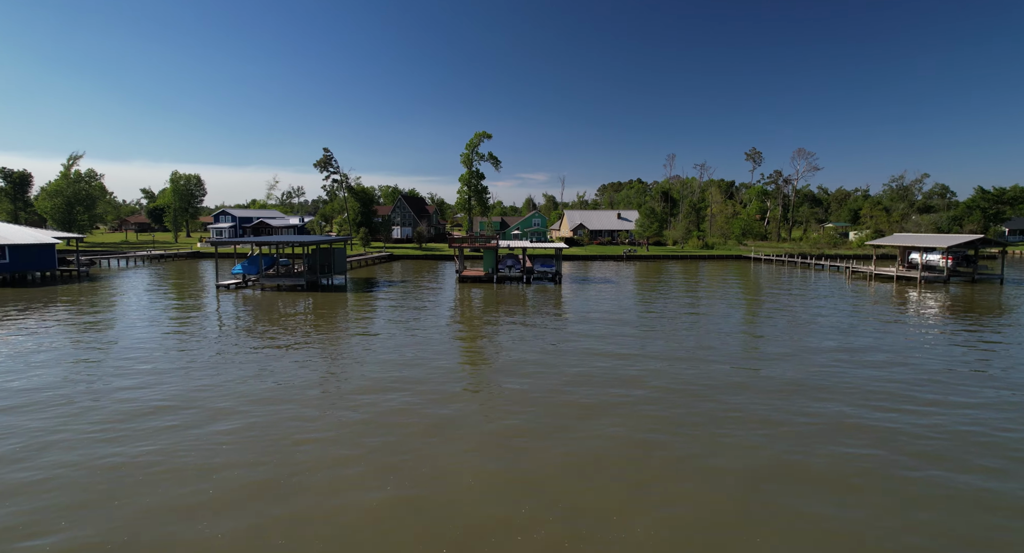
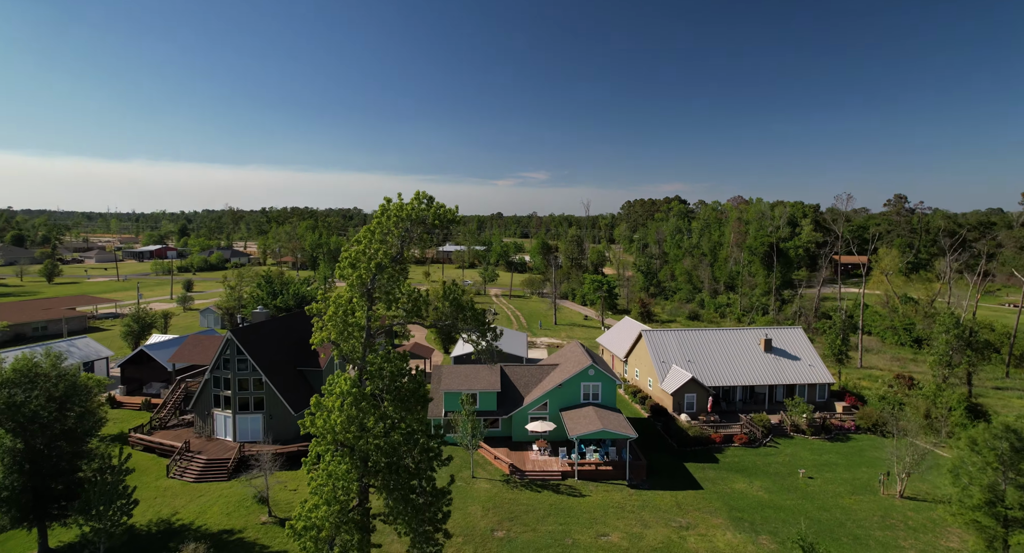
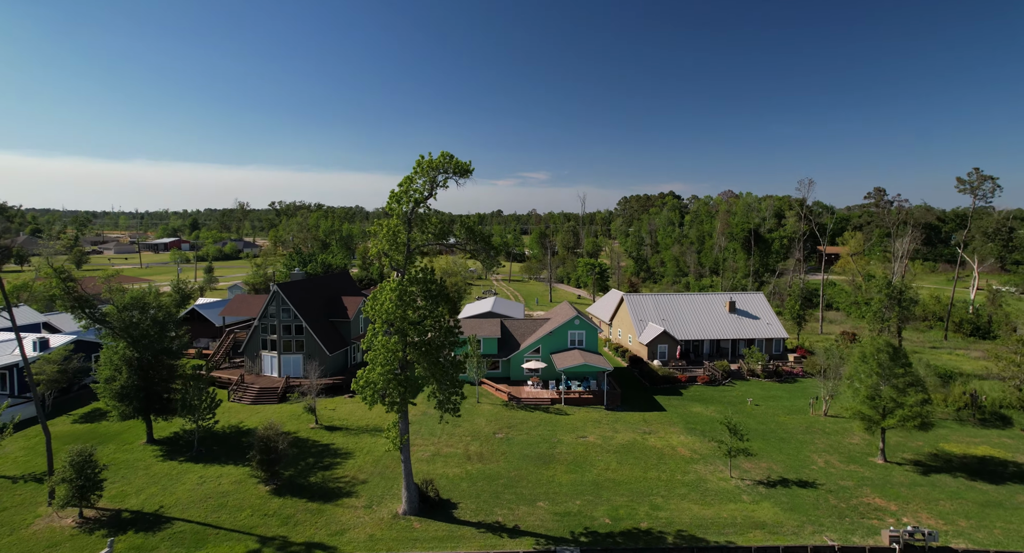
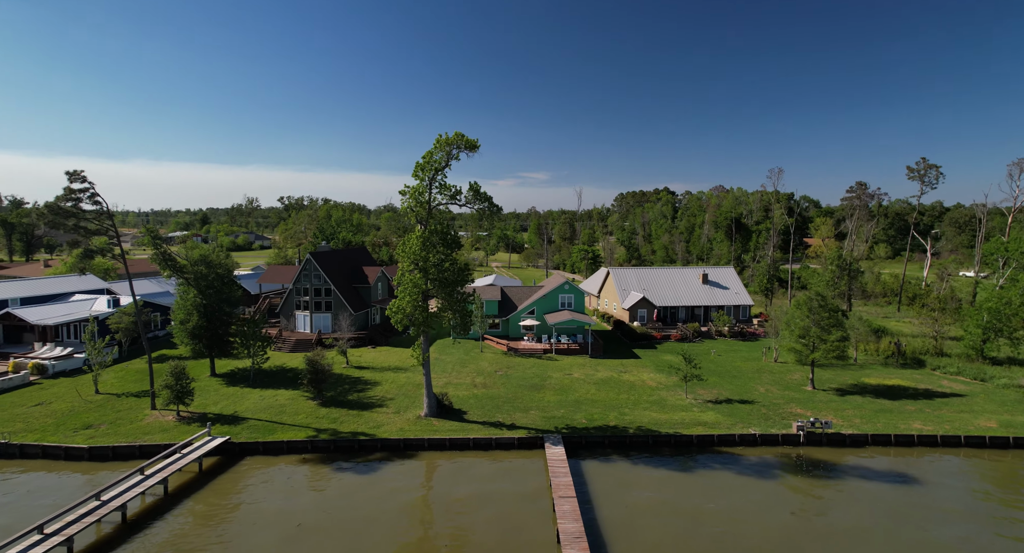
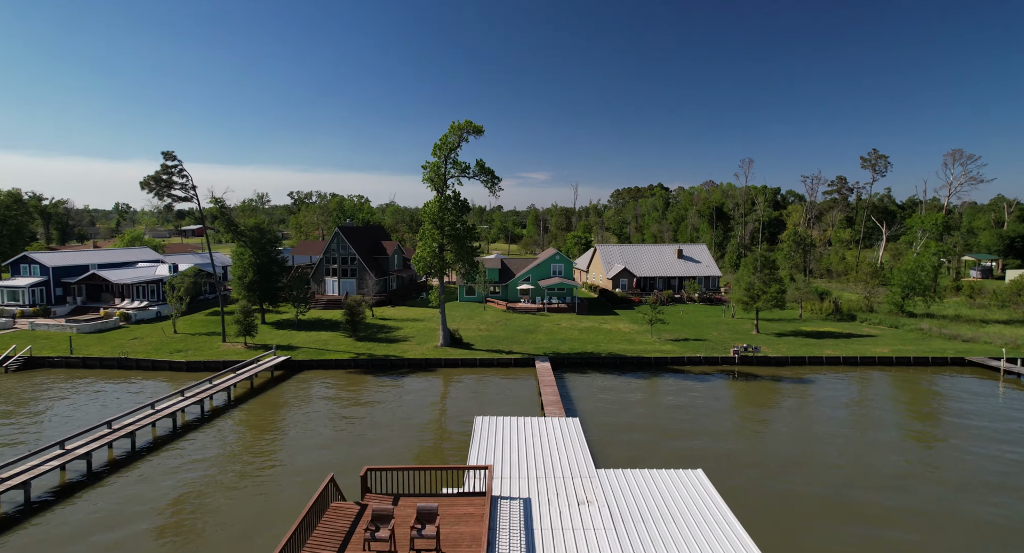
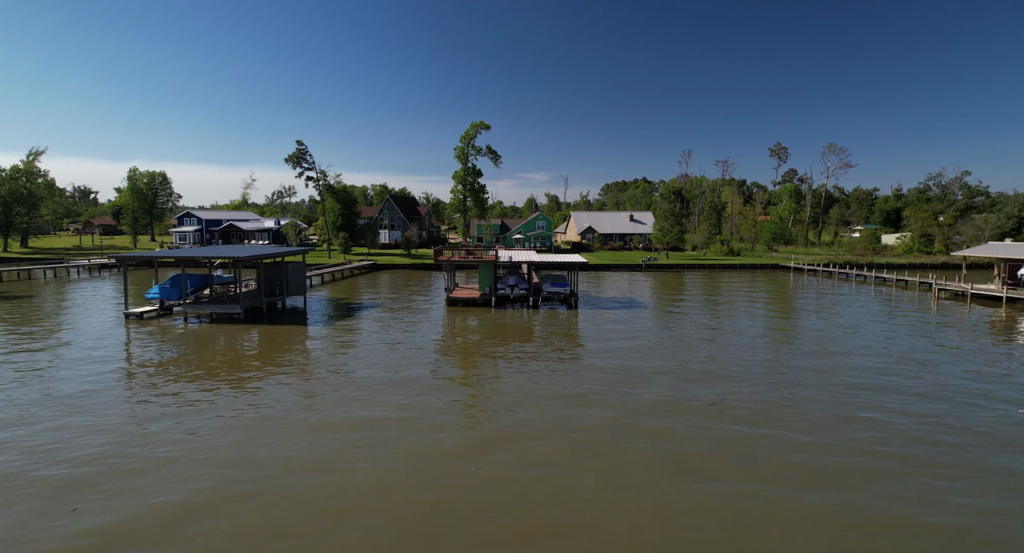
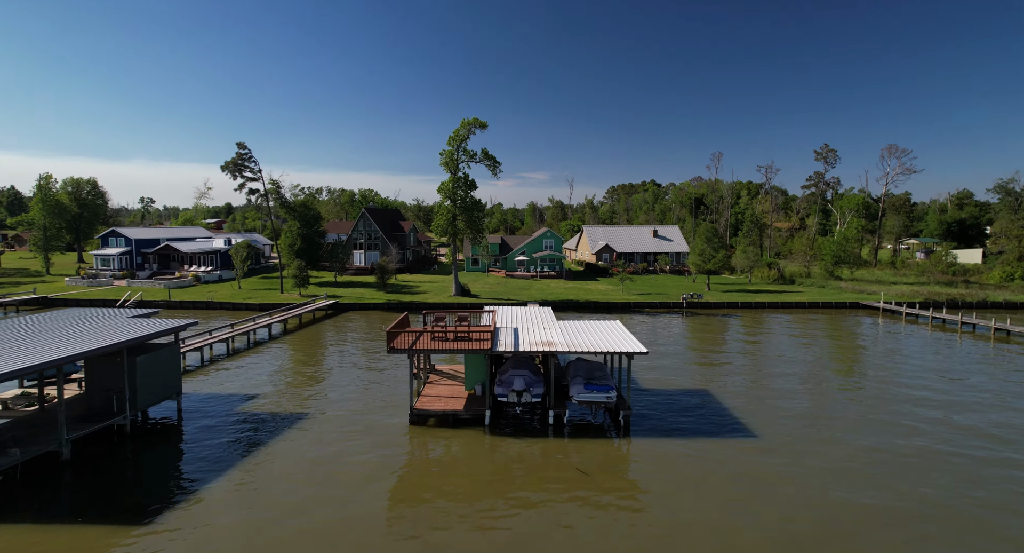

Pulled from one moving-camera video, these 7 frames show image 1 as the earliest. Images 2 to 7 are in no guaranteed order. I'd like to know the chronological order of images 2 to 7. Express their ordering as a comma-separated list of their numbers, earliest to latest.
6, 7, 5, 4, 3, 2
